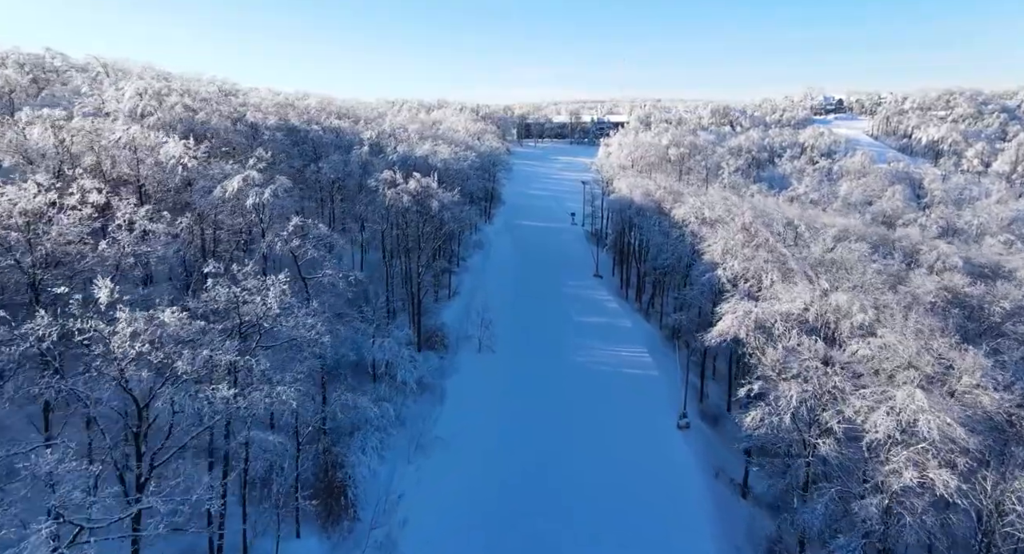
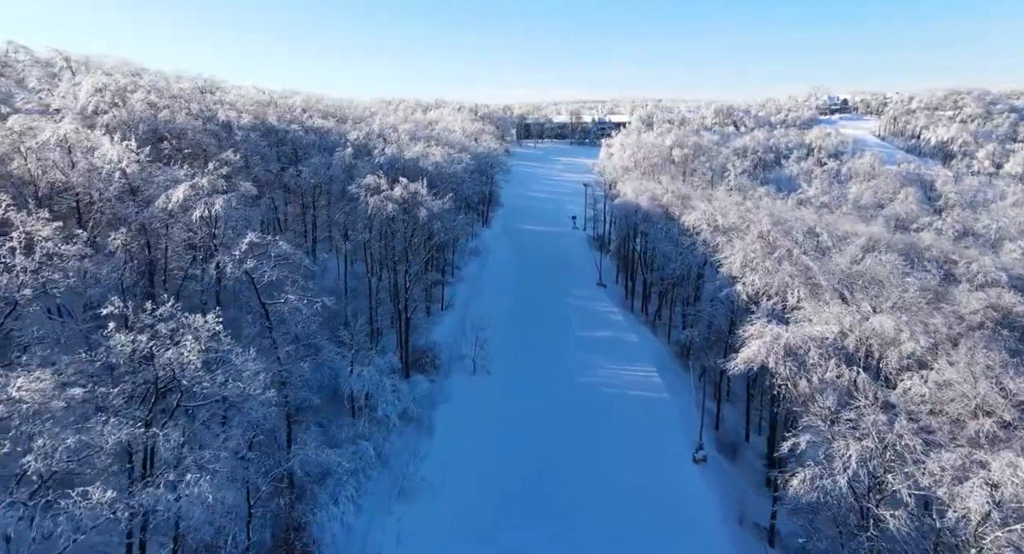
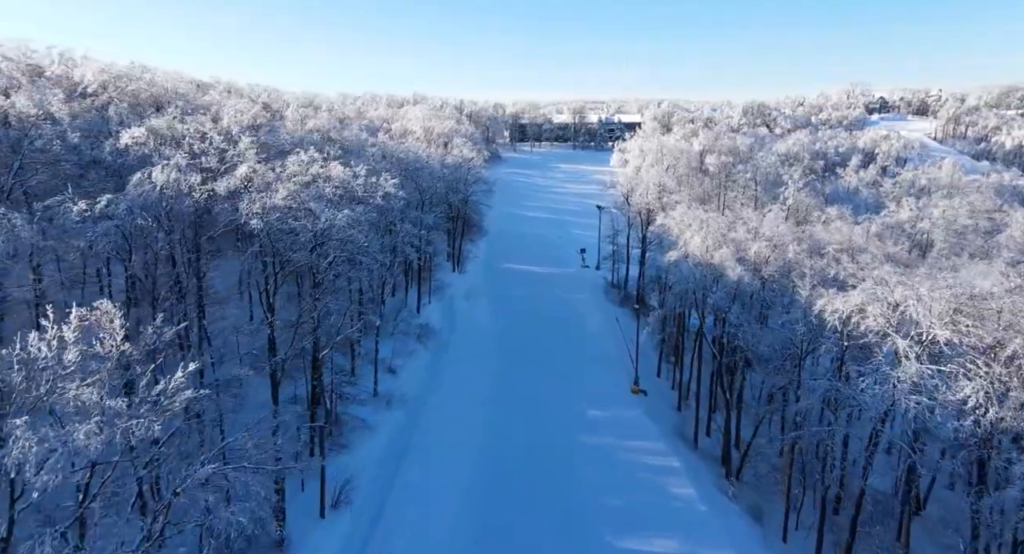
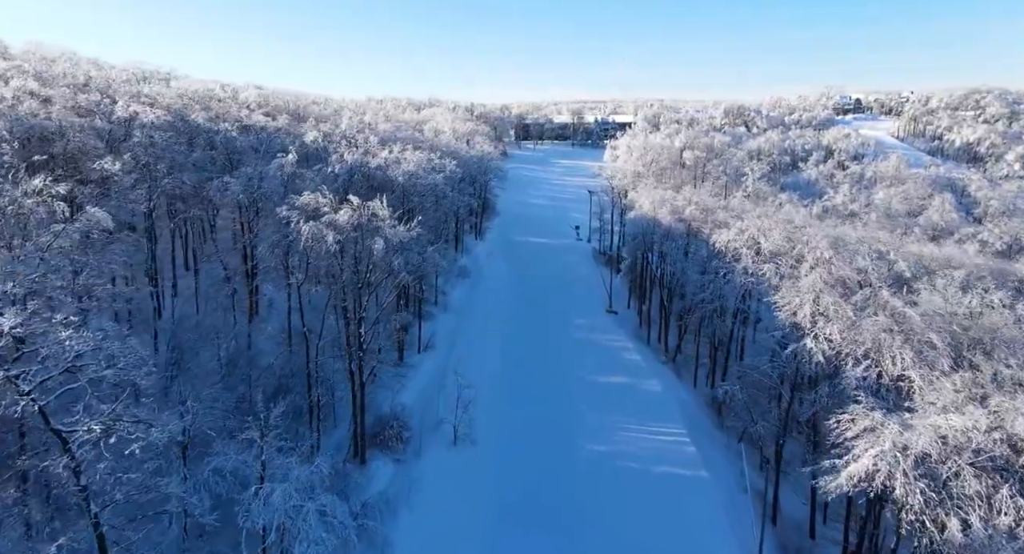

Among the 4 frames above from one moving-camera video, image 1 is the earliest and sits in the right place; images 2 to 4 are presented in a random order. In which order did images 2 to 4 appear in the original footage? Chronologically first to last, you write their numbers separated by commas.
2, 4, 3
